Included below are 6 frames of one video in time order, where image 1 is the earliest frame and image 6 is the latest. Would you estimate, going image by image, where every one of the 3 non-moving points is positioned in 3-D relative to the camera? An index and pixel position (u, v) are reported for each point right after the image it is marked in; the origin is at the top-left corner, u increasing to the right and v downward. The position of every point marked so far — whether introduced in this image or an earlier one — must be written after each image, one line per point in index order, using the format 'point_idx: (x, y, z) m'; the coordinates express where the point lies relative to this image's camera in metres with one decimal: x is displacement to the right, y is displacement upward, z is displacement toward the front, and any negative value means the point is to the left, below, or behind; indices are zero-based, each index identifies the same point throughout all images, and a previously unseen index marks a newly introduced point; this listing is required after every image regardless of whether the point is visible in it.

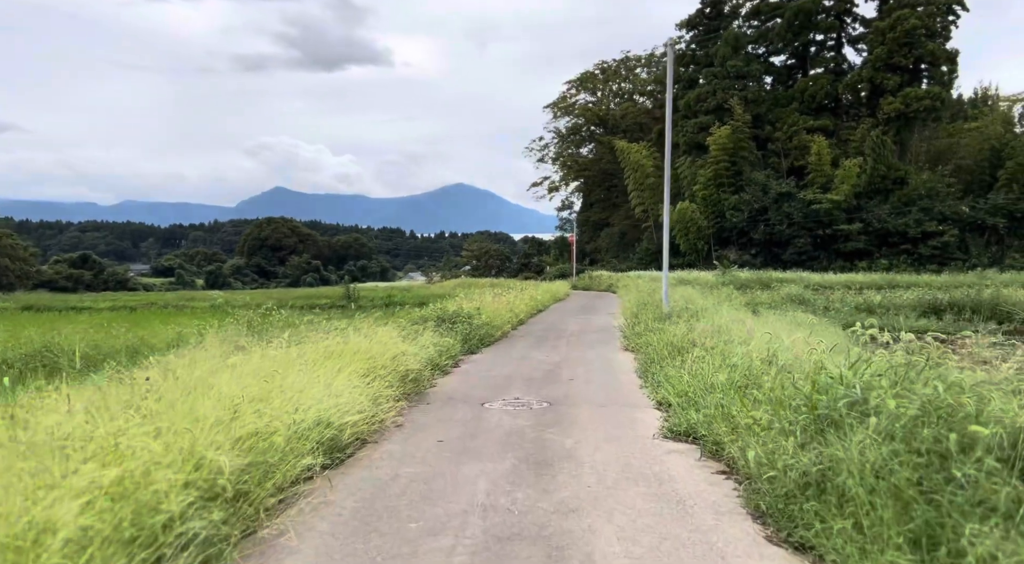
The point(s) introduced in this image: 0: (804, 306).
0: (+6.6, -0.6, +18.6) m
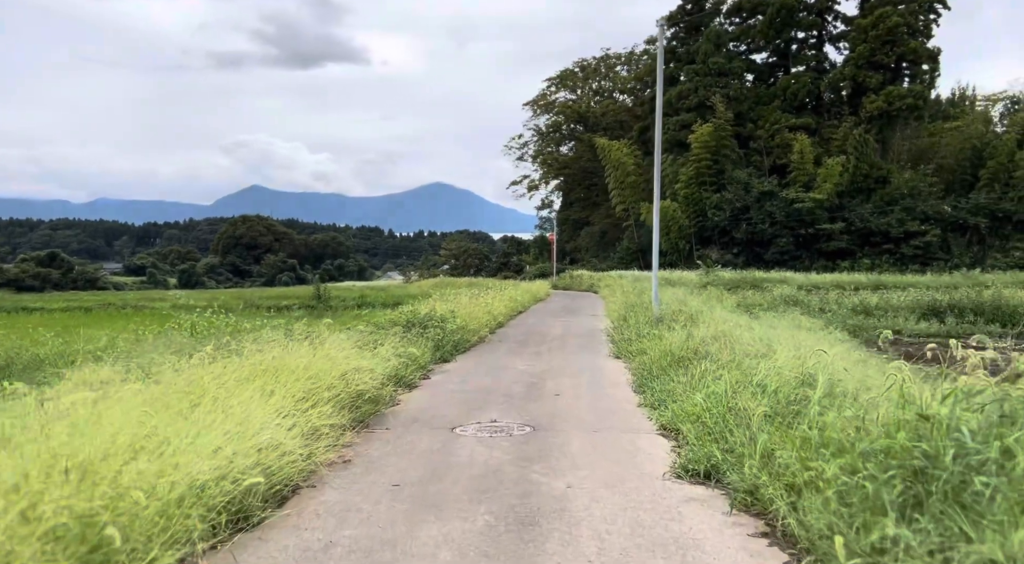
0: (+6.1, -0.6, +17.5) m
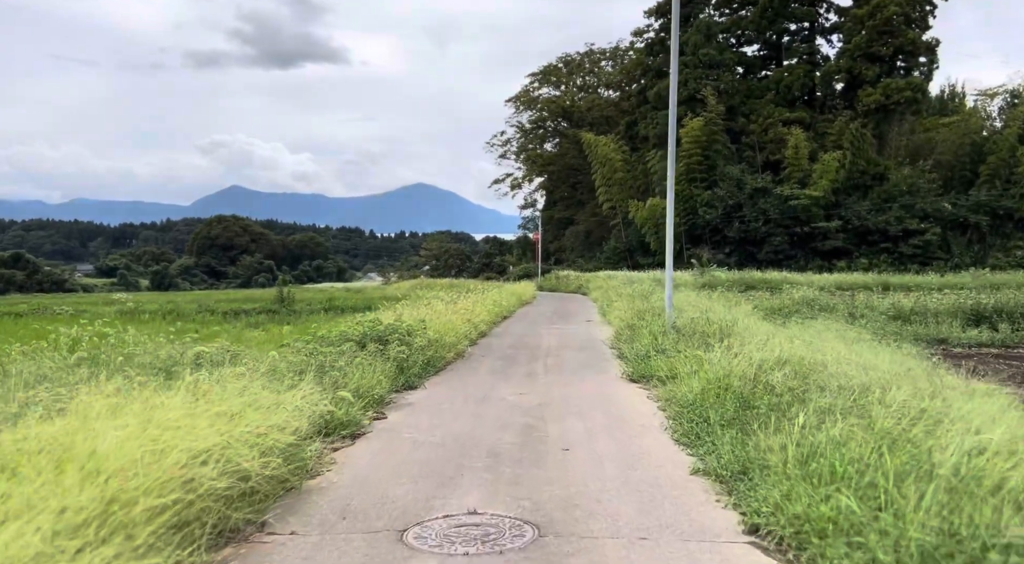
0: (+5.8, -0.6, +15.1) m
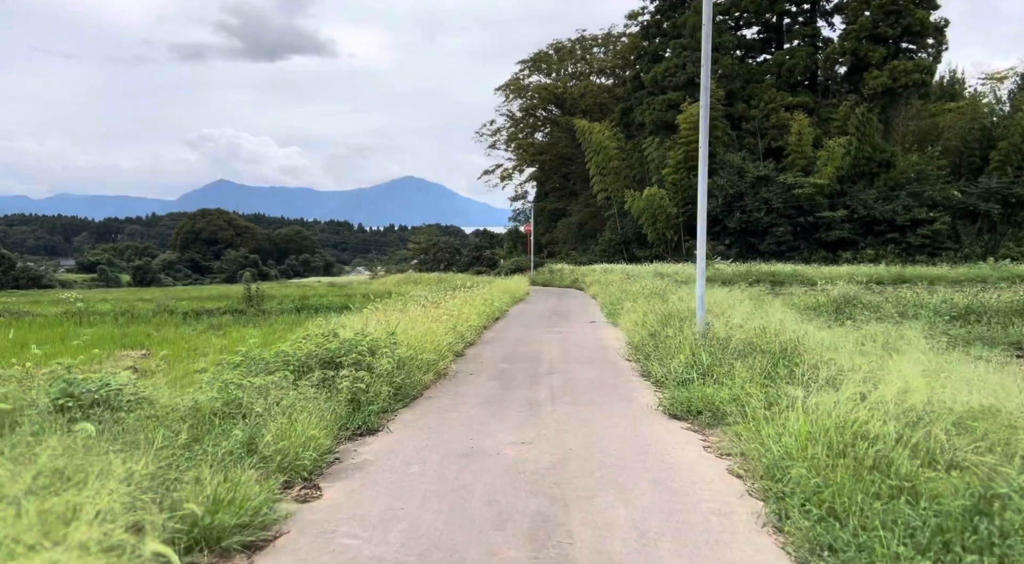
0: (+5.7, -0.5, +12.8) m
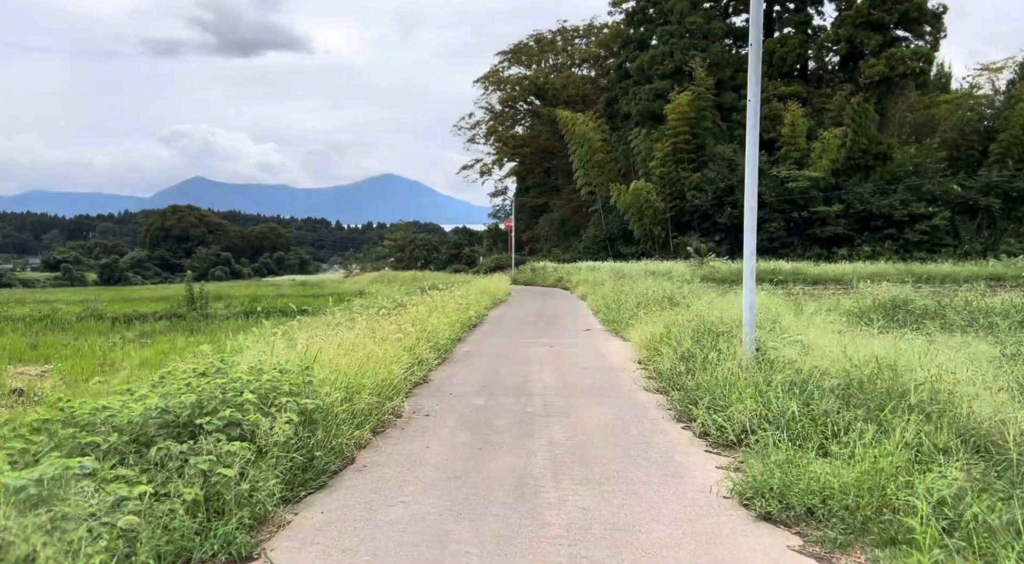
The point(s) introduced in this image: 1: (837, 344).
0: (+5.4, -0.5, +10.2) m
1: (+2.7, -0.5, +6.6) m
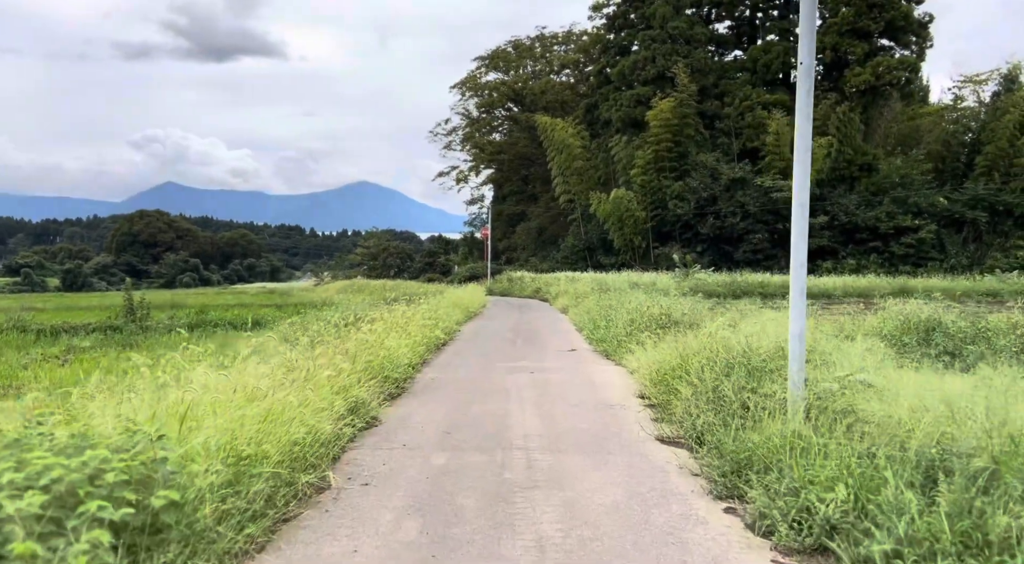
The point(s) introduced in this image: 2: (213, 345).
0: (+5.1, -0.7, +8.5) m
1: (+2.5, -0.6, +4.8) m
2: (-2.8, -0.6, +8.0) m
